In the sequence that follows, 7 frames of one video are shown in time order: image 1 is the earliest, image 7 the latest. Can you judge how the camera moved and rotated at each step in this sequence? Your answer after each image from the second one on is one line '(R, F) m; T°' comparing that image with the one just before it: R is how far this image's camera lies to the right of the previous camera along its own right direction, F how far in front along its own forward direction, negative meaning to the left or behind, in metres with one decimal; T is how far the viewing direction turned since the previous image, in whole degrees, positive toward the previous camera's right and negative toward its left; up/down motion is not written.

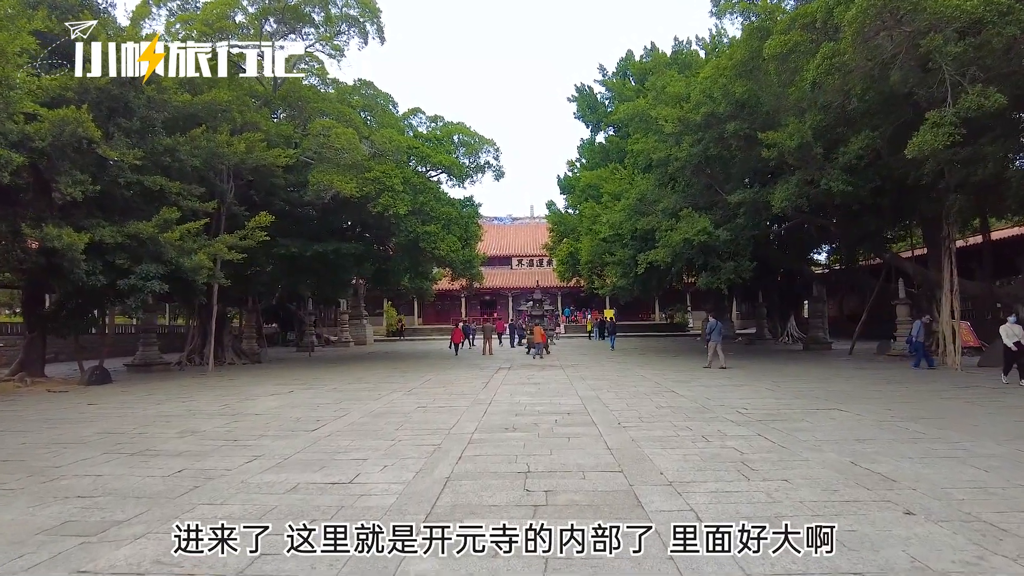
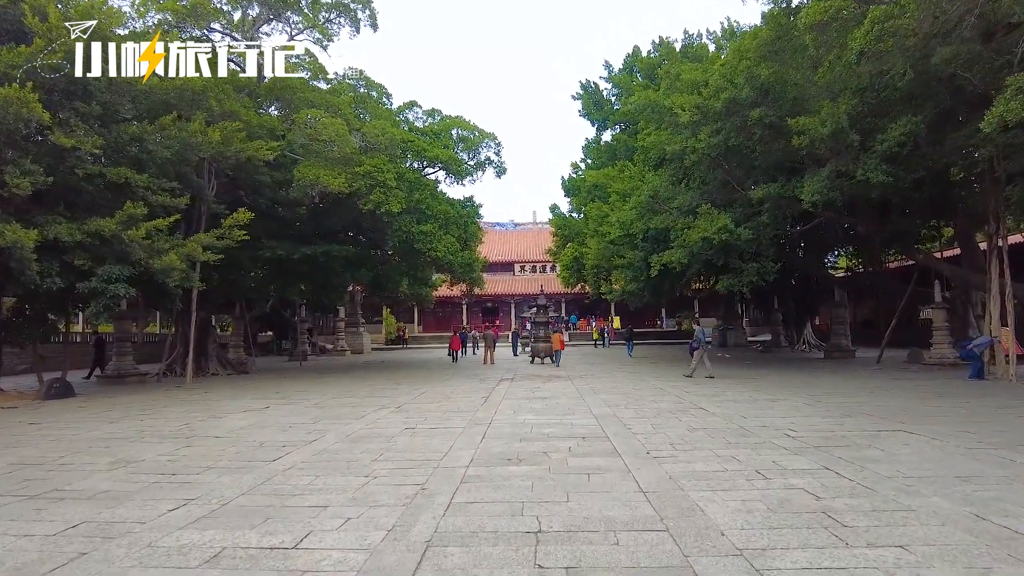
(0.0, +1.3) m; 0°
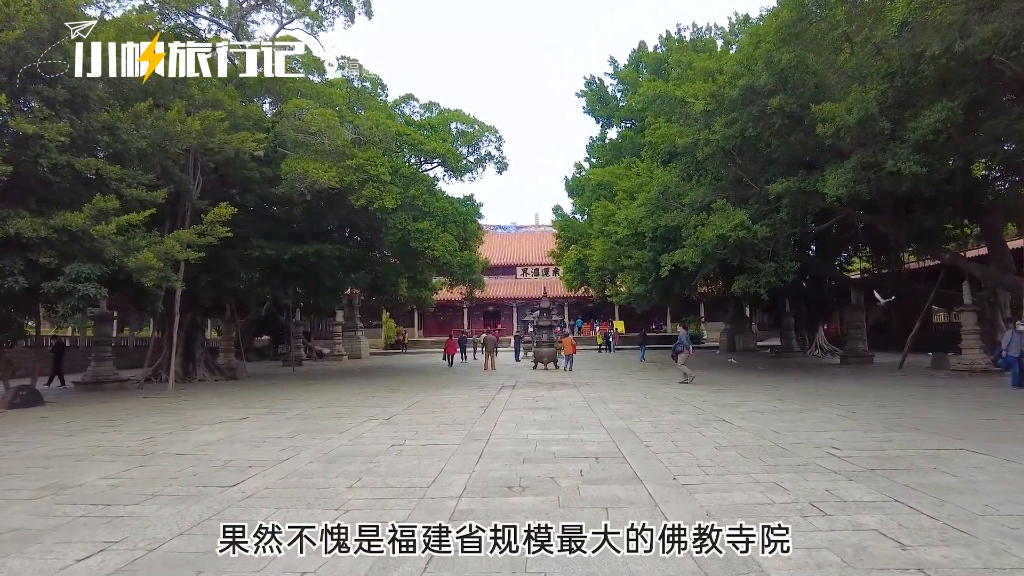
(0.0, +0.9) m; 0°
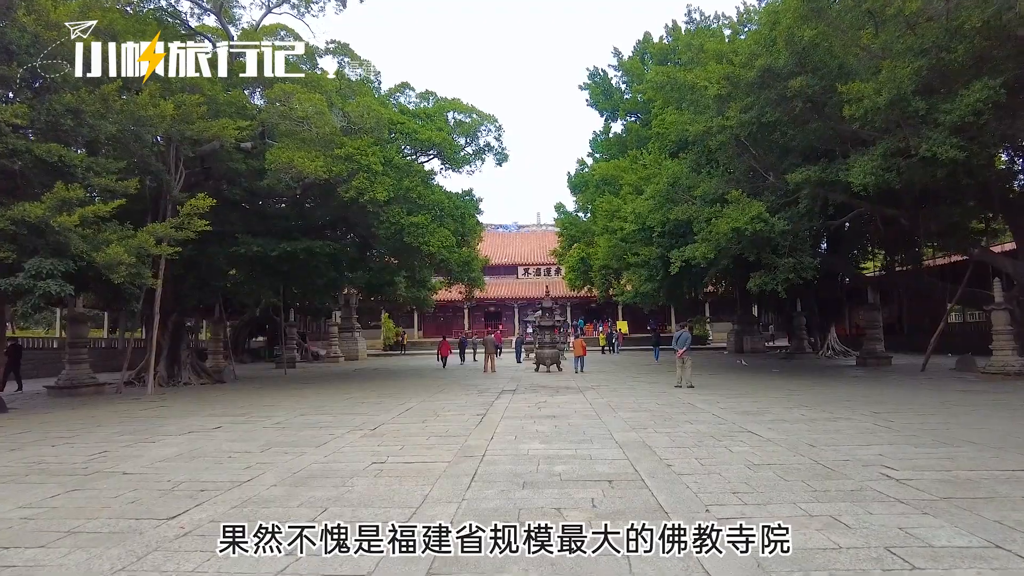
(0.0, +0.9) m; 0°
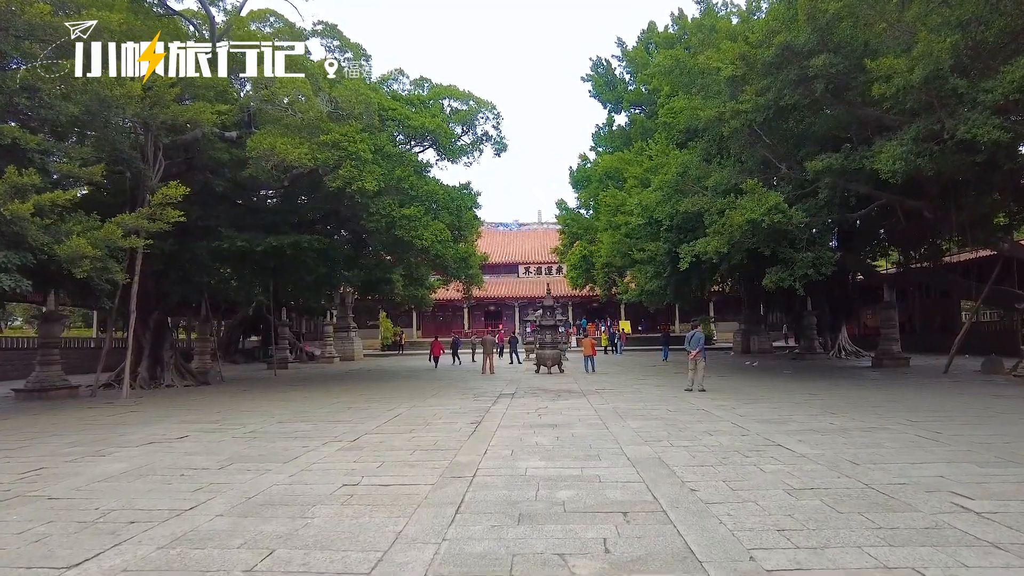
(0.0, +0.9) m; 0°
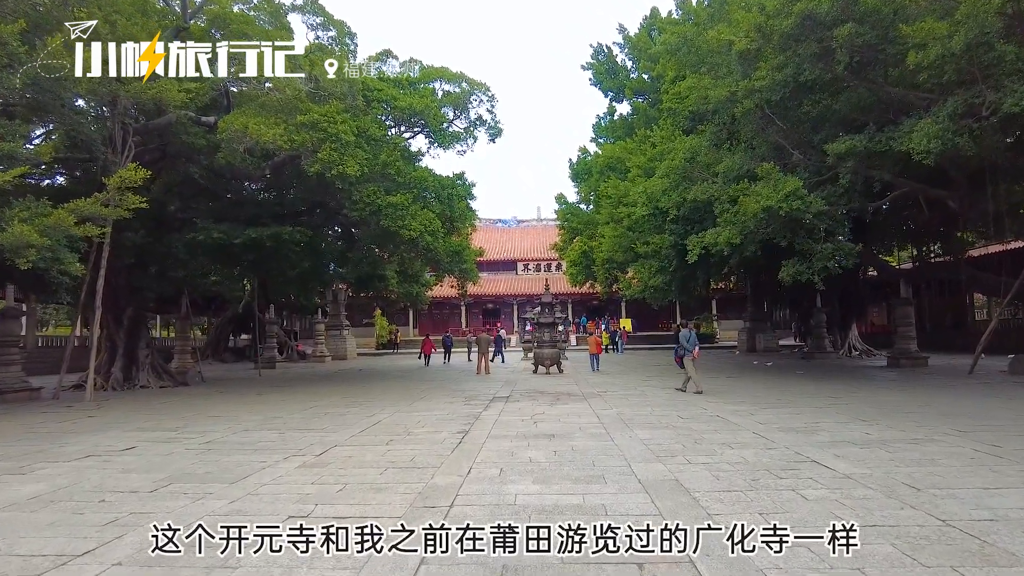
(+0.1, +0.9) m; 0°
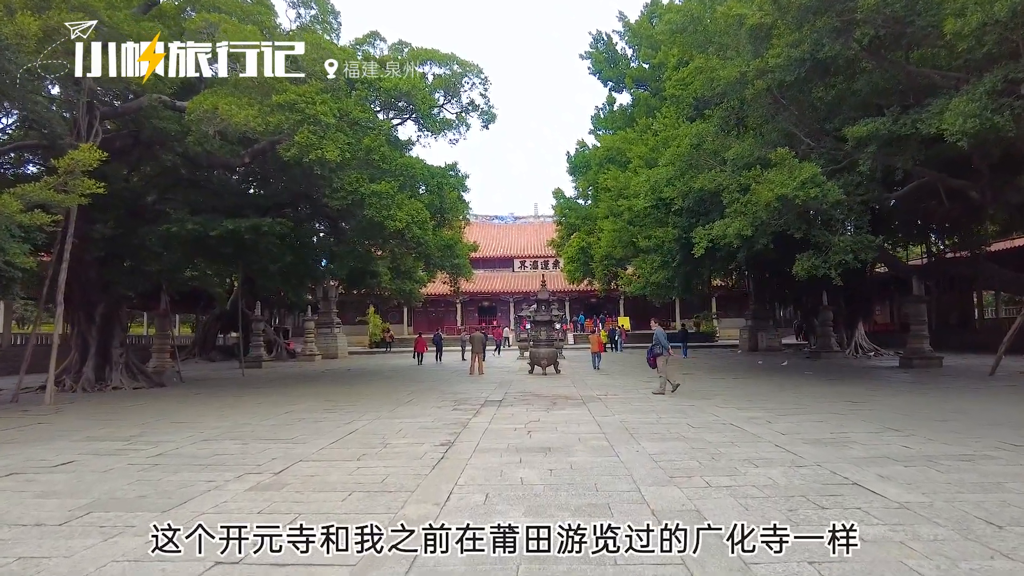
(+0.1, +0.8) m; 0°
